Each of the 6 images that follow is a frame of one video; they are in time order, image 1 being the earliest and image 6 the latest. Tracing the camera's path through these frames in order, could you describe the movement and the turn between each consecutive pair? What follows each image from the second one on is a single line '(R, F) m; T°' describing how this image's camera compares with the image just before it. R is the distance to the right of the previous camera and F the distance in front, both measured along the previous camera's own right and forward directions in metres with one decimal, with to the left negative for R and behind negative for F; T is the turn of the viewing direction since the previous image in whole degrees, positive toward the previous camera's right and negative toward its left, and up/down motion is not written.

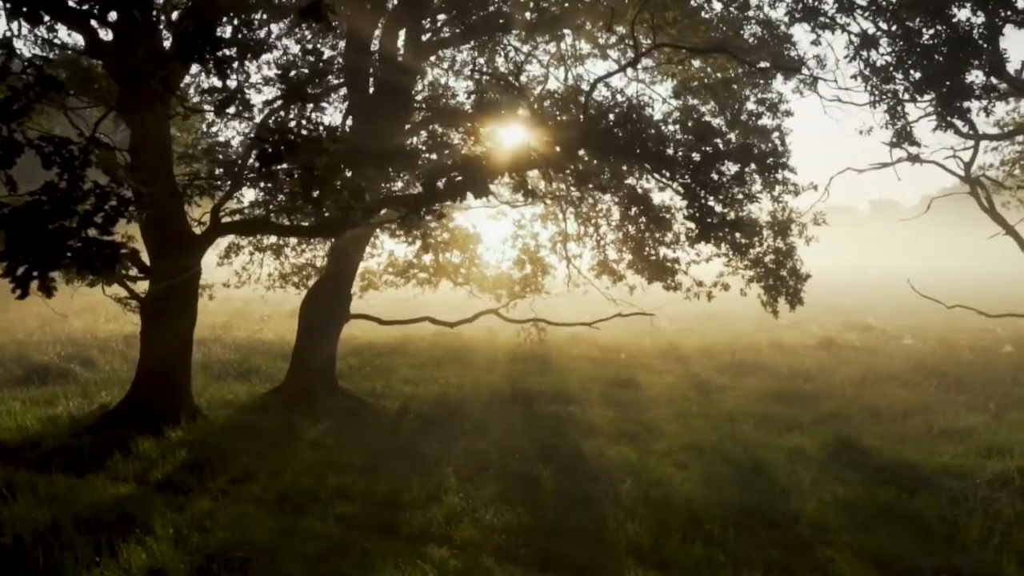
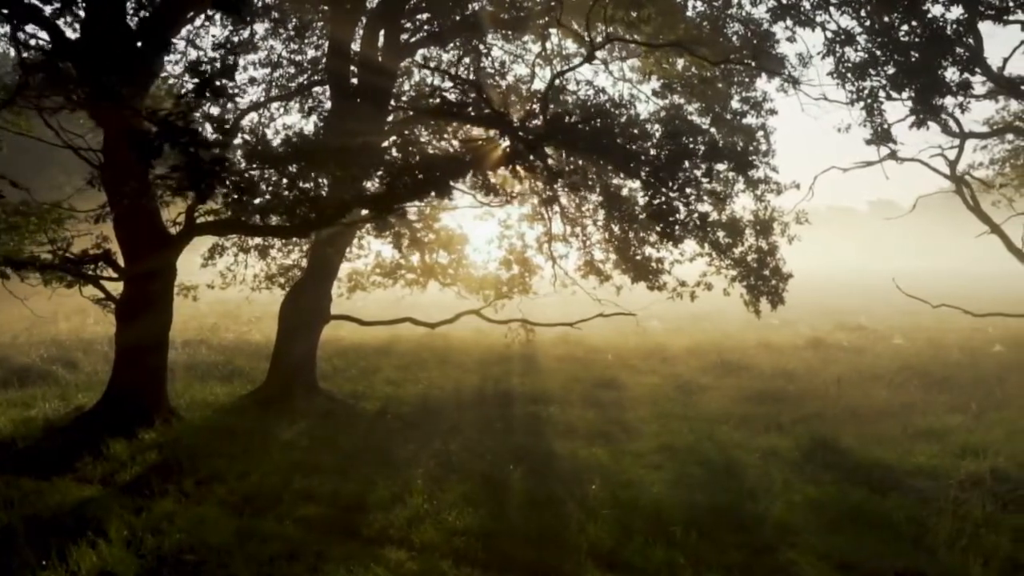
(+0.4, +0.1) m; 0°
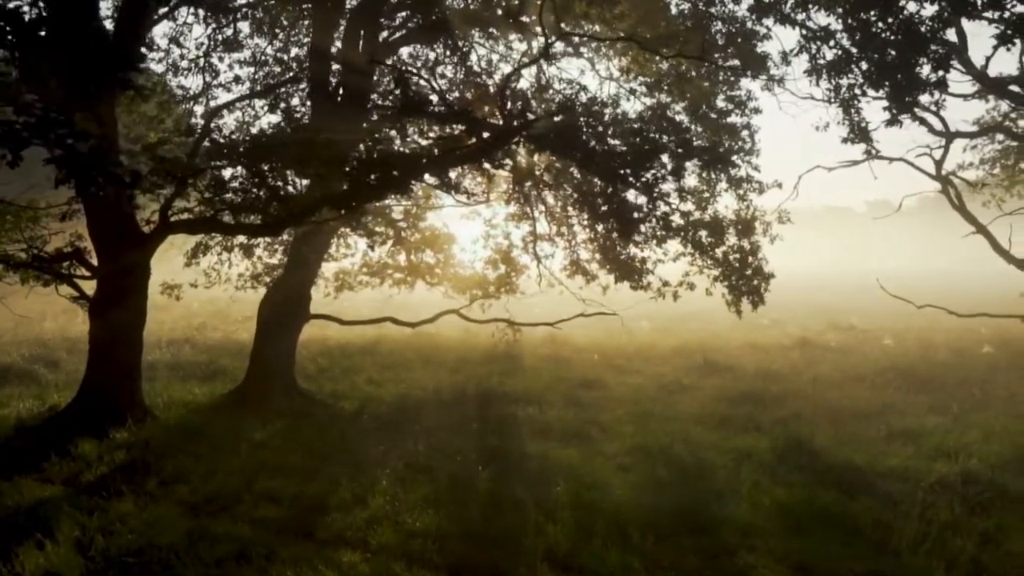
(+0.4, +0.1) m; 0°
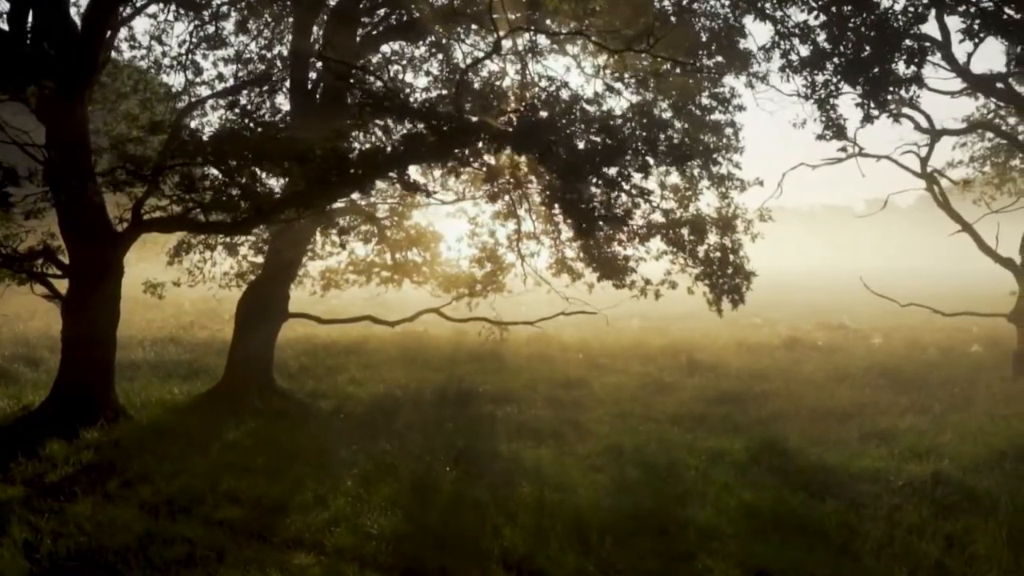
(+0.4, +0.1) m; 0°
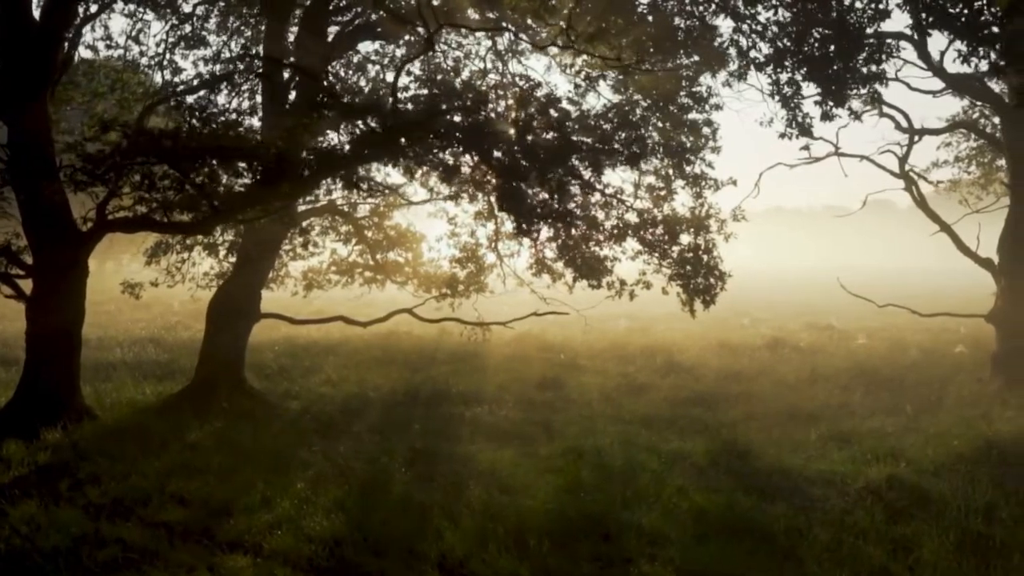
(+0.6, +0.1) m; 0°
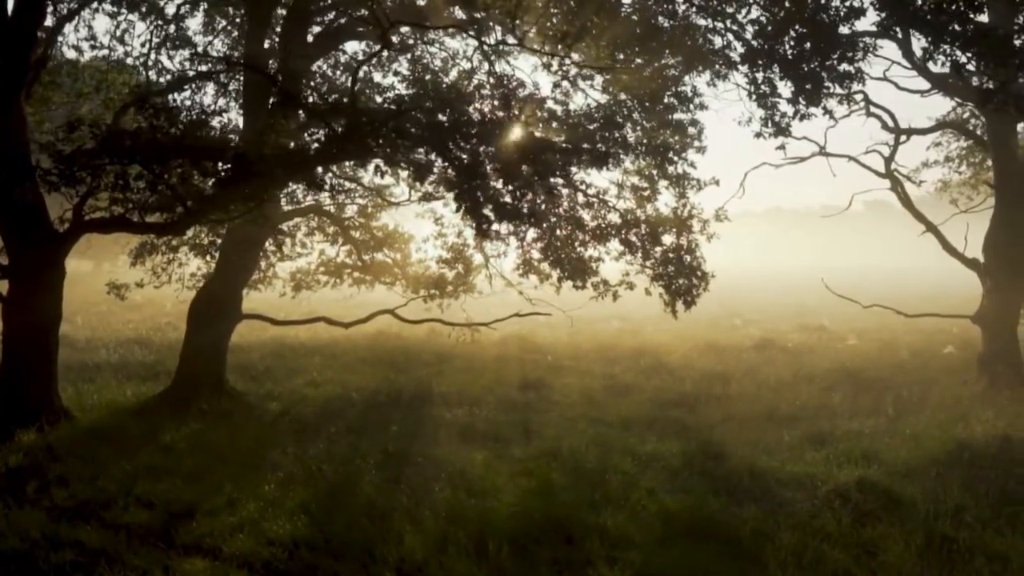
(+0.4, +0.1) m; 0°
